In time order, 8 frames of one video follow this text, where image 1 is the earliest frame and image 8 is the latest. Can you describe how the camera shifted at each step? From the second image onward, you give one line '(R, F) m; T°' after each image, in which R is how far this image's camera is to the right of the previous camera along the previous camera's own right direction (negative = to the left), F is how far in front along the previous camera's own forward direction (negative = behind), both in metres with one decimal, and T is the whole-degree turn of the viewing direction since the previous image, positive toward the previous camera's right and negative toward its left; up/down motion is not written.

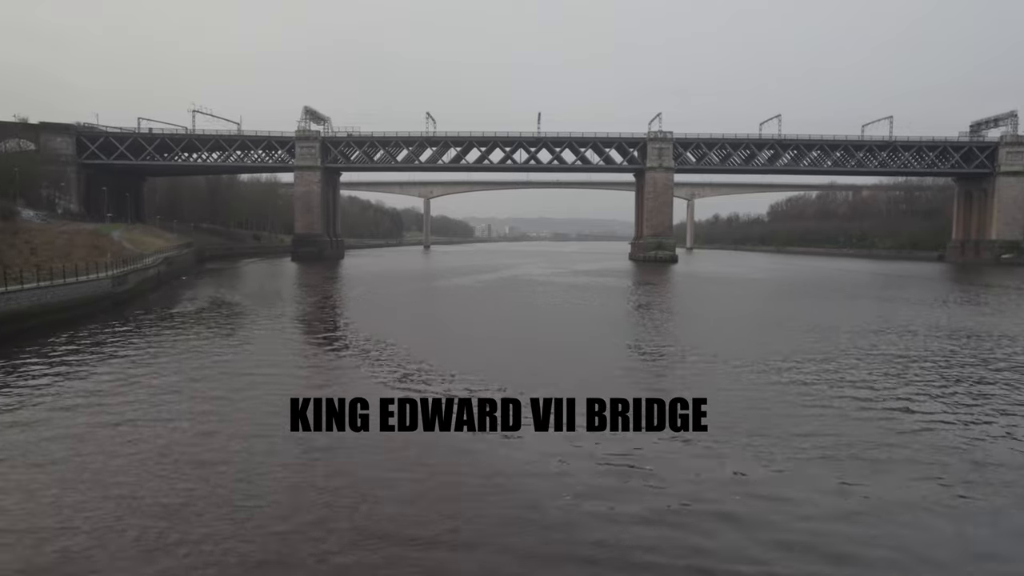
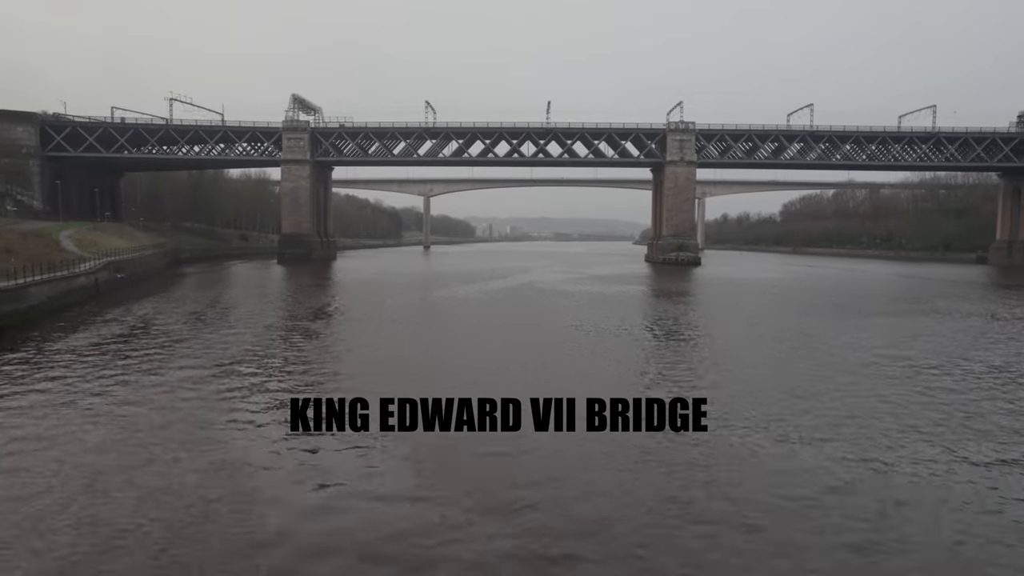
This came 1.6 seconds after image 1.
(-0.4, +4.3) m; 0°
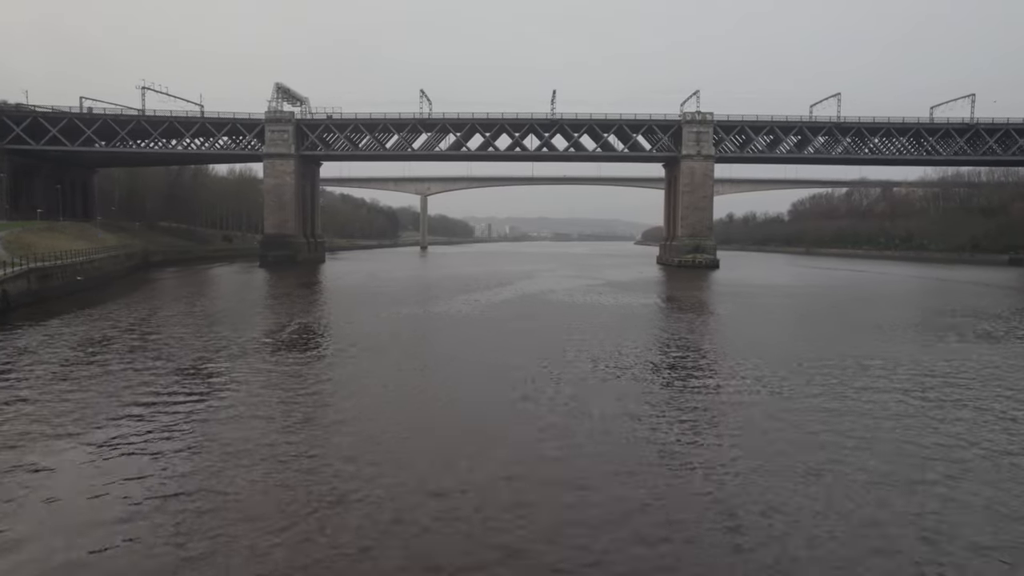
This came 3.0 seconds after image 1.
(-0.2, +3.7) m; 0°
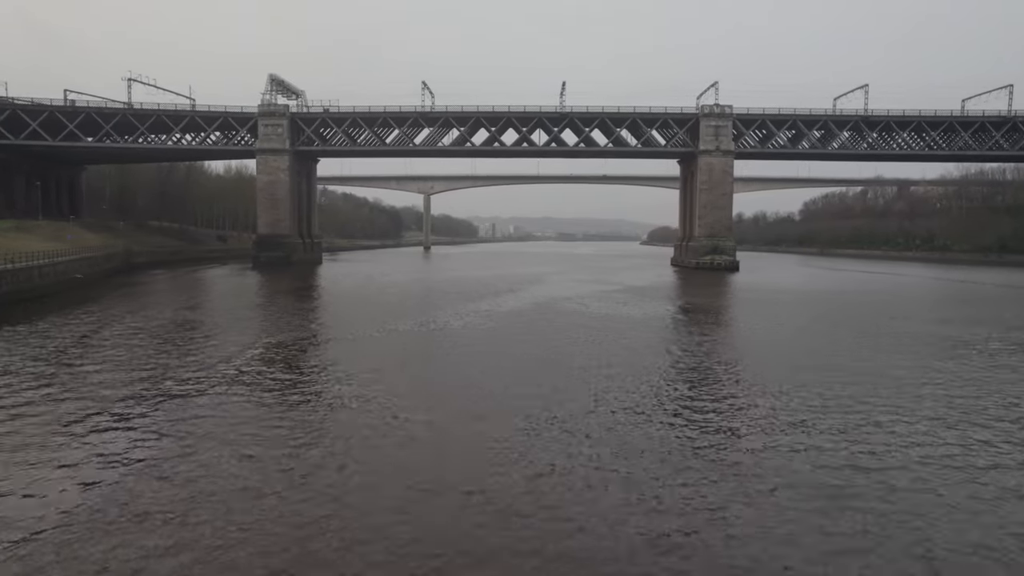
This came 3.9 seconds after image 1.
(-0.2, +2.4) m; 0°
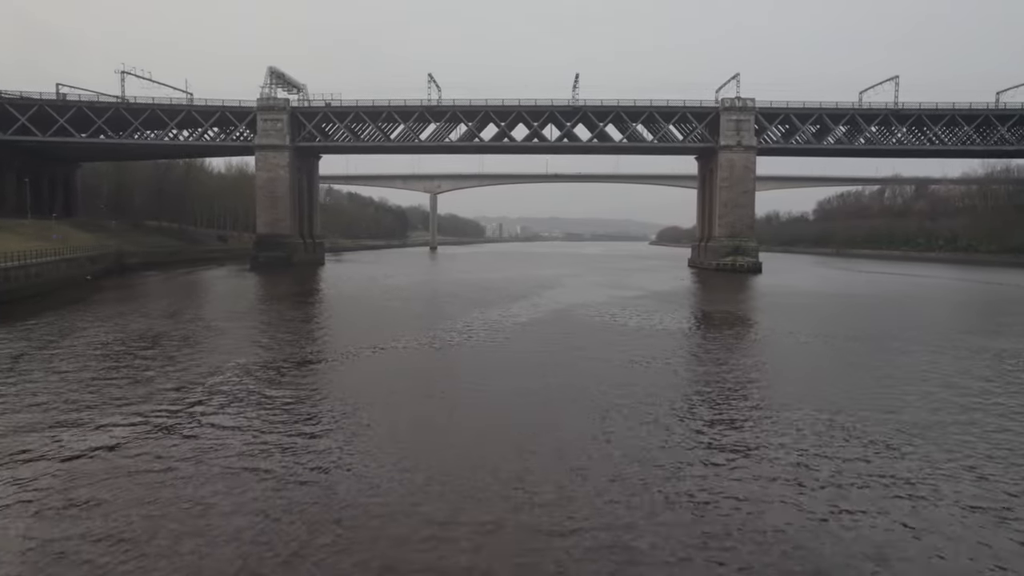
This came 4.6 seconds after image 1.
(-0.2, +1.9) m; -1°
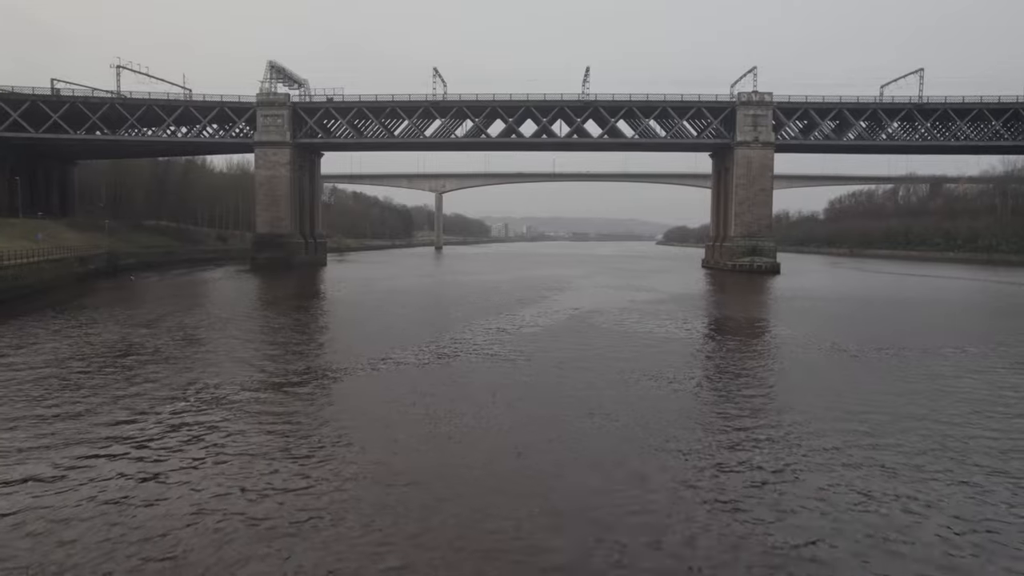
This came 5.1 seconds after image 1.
(-0.2, +1.4) m; 0°
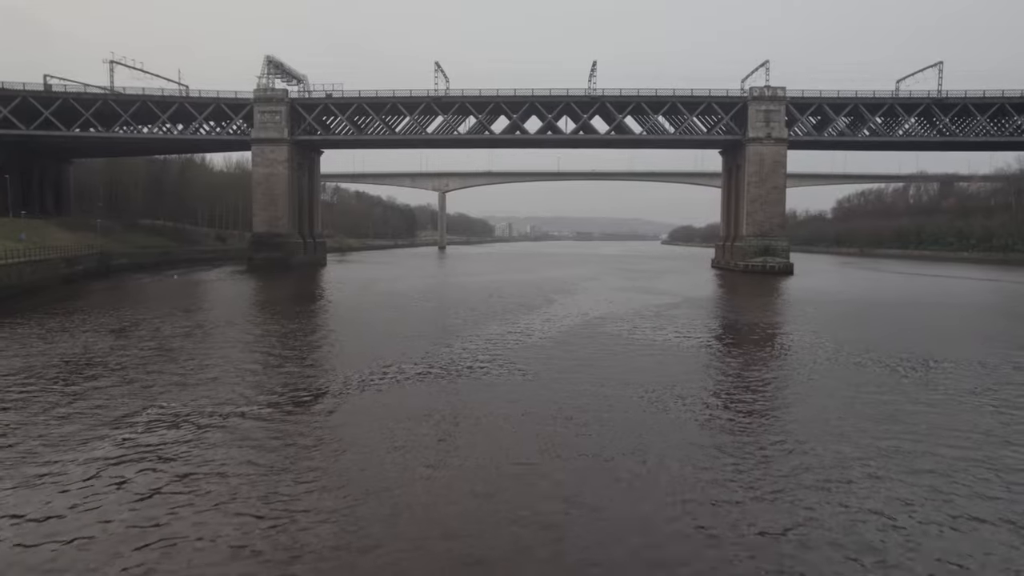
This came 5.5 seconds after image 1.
(0.0, +1.1) m; 0°
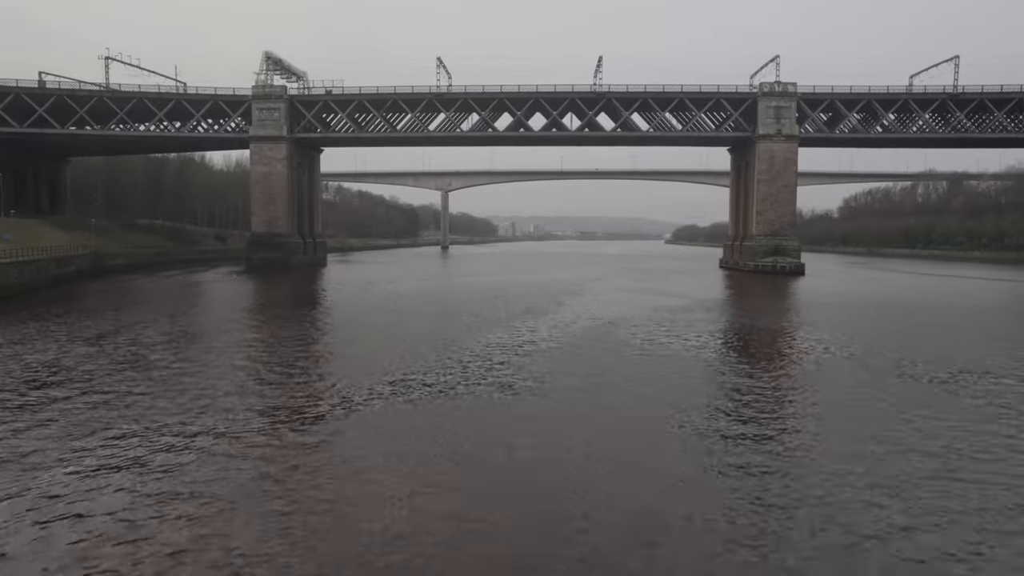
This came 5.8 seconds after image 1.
(0.0, +0.8) m; 0°
